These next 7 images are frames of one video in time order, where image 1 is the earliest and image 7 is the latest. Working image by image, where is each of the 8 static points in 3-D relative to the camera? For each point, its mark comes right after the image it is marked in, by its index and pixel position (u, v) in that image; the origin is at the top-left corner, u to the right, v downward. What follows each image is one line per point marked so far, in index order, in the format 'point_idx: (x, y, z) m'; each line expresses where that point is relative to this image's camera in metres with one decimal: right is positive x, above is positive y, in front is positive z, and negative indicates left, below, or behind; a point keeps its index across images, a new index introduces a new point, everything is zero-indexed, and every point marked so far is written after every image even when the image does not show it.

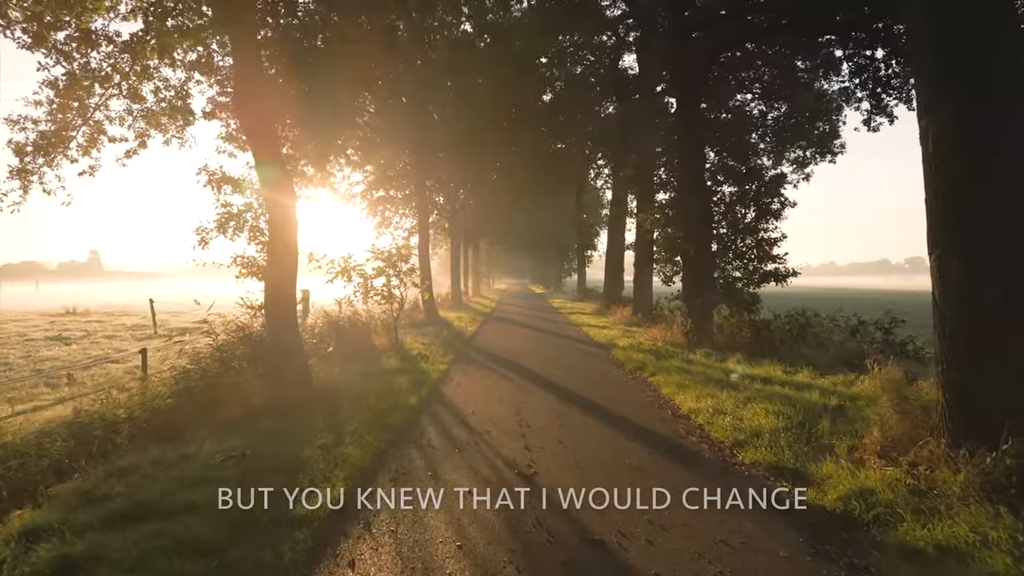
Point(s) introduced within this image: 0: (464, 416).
0: (-0.4, -1.0, +8.9) m
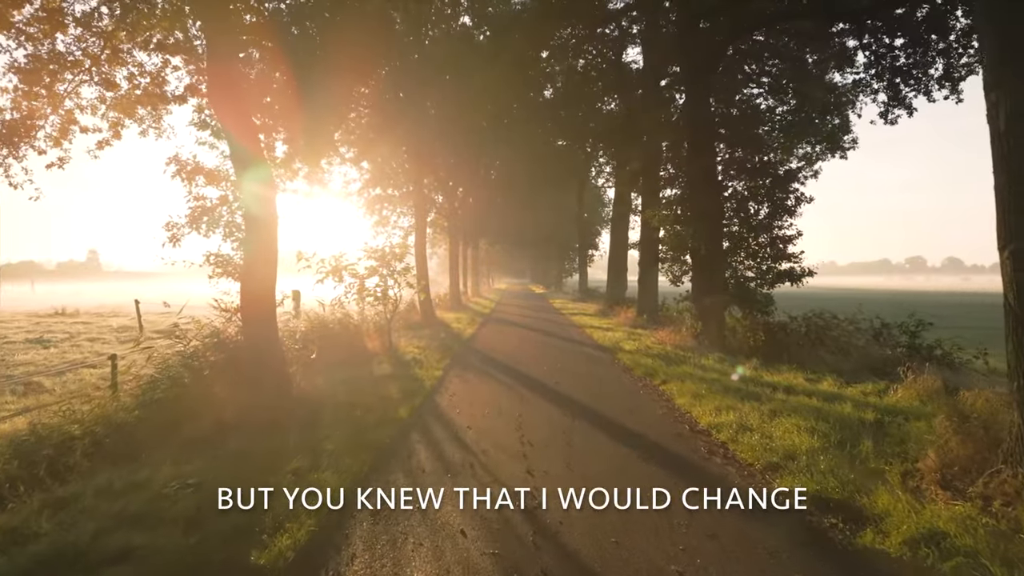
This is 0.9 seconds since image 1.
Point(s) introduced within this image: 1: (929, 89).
0: (-0.4, -1.0, +8.0) m
1: (+6.4, +3.1, +18.4) m
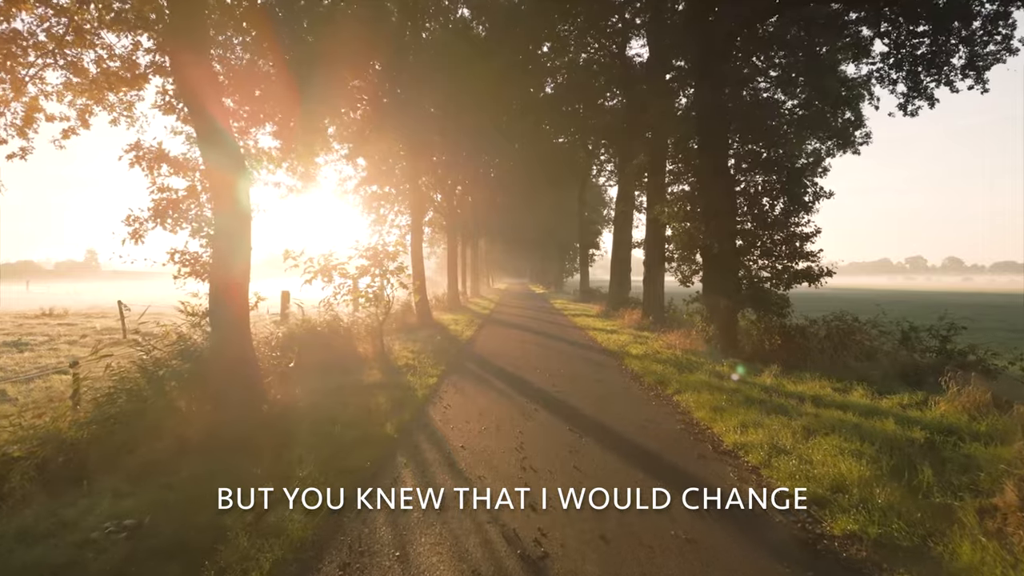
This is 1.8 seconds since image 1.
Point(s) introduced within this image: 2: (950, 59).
0: (-0.4, -1.0, +7.1) m
1: (+6.4, +3.0, +17.4) m
2: (+6.4, +3.3, +17.3) m
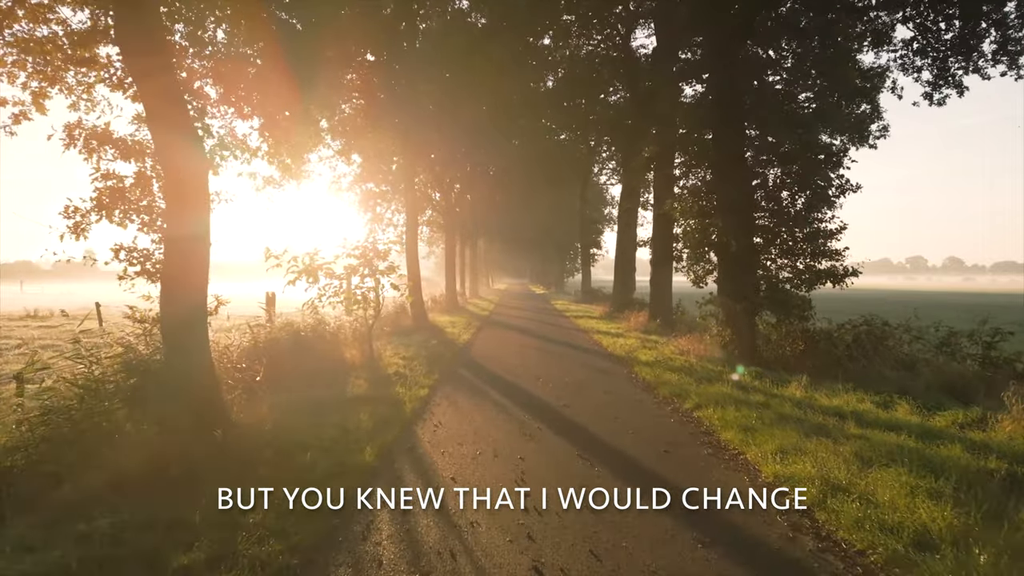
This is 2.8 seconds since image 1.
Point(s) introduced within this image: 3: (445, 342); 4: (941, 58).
0: (-0.4, -1.0, +5.9) m
1: (+6.4, +3.0, +16.3) m
2: (+6.4, +3.3, +16.2) m
3: (-1.0, -0.8, +17.6) m
4: (+6.2, +3.3, +17.2) m
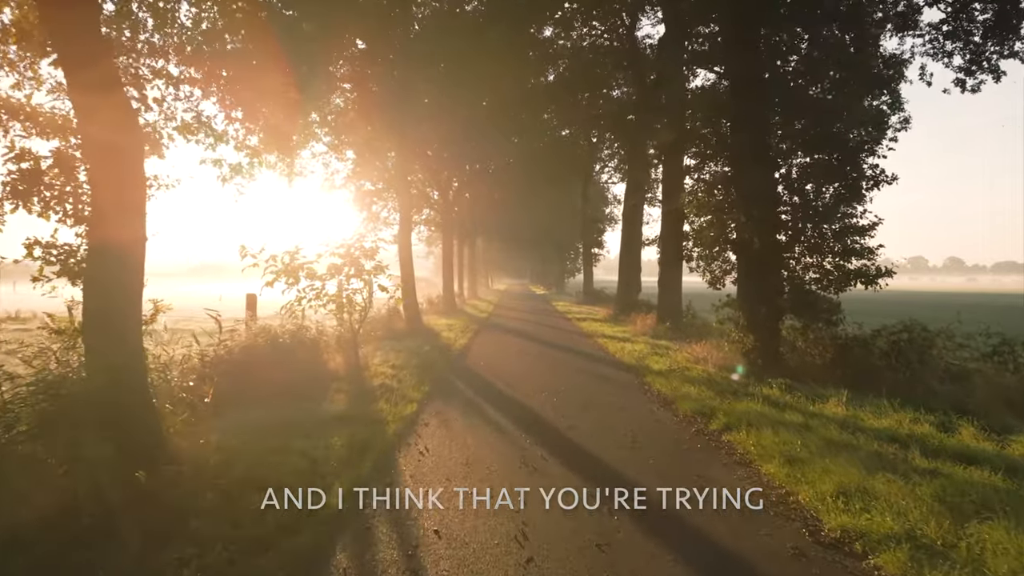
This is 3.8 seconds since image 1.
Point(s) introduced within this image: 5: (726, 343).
0: (-0.4, -1.0, +4.7) m
1: (+6.4, +3.0, +15.0) m
2: (+6.3, +3.3, +14.9) m
3: (-1.0, -0.8, +16.3) m
4: (+6.1, +3.3, +15.9) m
5: (+2.4, -0.6, +13.6) m
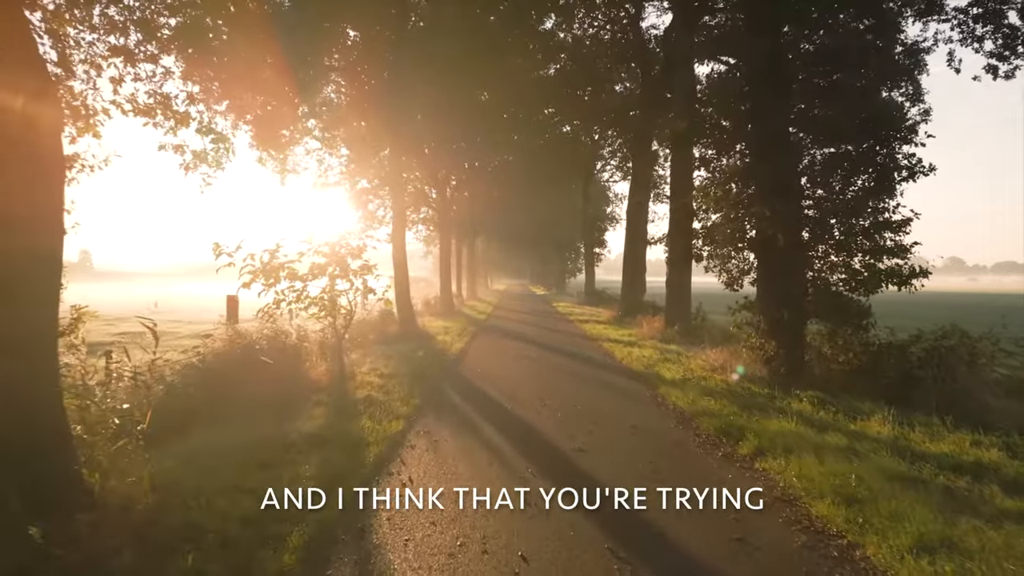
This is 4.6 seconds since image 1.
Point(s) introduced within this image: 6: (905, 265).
0: (-0.4, -1.0, +3.6) m
1: (+6.4, +3.0, +14.0) m
2: (+6.3, +3.3, +13.9) m
3: (-1.0, -0.8, +15.3) m
4: (+6.1, +3.3, +14.8) m
5: (+2.4, -0.6, +12.5) m
6: (+3.8, +0.2, +11.7) m
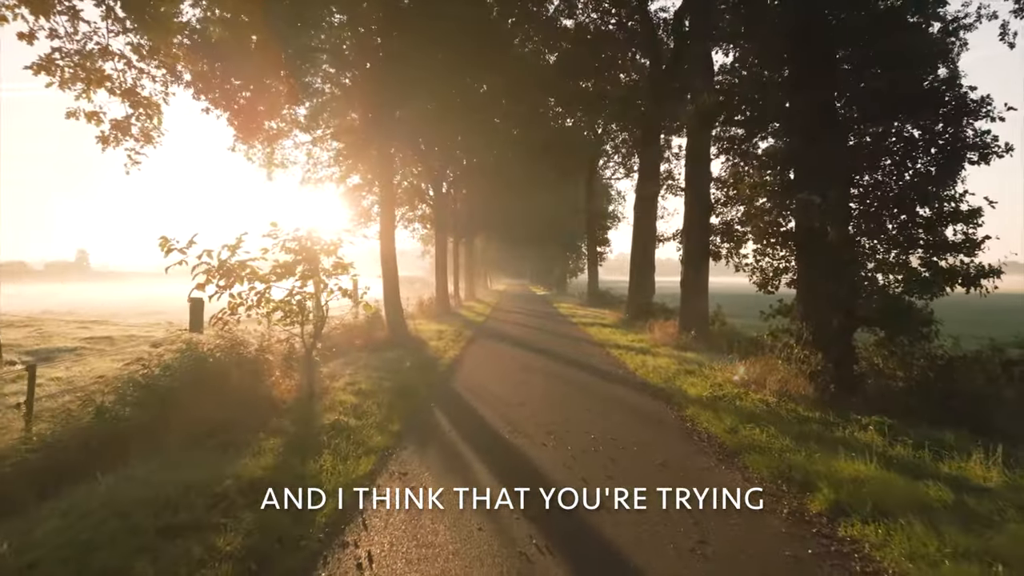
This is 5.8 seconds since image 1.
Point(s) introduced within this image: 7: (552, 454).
0: (-0.4, -1.0, +1.9) m
1: (+6.4, +3.0, +12.2) m
2: (+6.3, +3.3, +12.1) m
3: (-1.0, -0.8, +13.5) m
4: (+6.1, +3.3, +13.1) m
5: (+2.4, -0.7, +10.8) m
6: (+3.8, +0.2, +10.0) m
7: (+0.2, -1.0, +7.1) m
